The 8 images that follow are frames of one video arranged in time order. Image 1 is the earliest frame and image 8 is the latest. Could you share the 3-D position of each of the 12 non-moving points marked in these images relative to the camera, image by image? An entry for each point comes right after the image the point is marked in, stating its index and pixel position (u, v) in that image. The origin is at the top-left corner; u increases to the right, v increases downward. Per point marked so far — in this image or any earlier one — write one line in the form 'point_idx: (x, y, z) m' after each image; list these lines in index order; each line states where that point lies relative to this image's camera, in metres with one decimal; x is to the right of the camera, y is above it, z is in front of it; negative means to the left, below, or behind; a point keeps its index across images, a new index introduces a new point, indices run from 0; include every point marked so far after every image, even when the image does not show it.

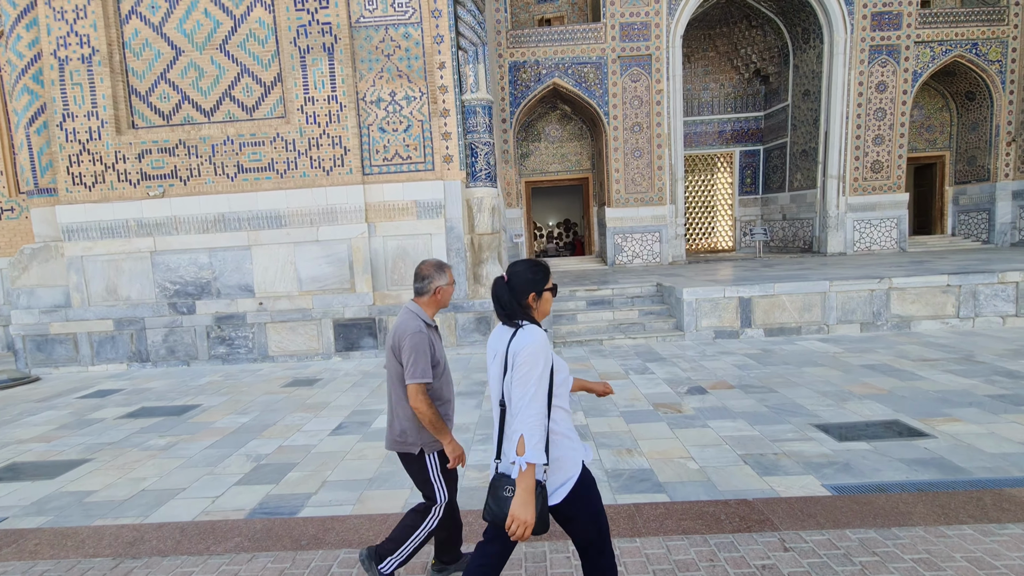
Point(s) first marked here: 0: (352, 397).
0: (-1.3, -0.9, +3.9) m
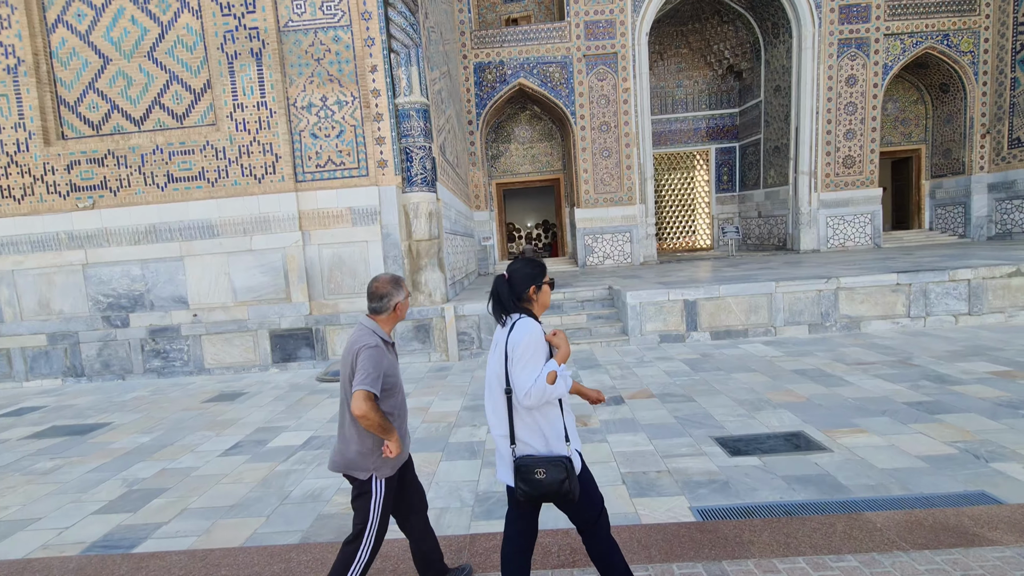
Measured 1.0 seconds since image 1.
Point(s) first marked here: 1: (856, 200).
0: (-1.9, -1.0, +3.8) m
1: (+6.8, +1.7, +9.8) m
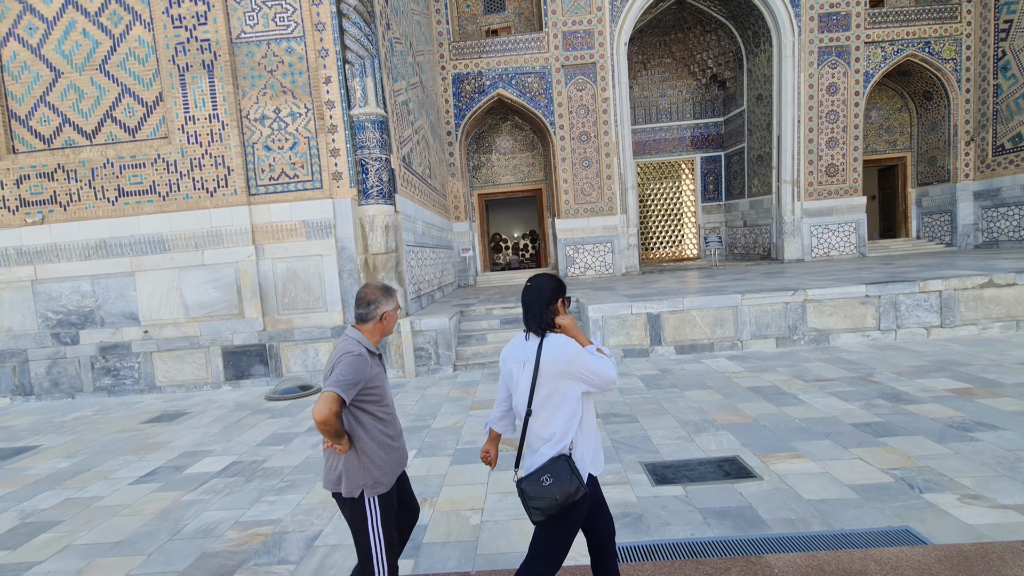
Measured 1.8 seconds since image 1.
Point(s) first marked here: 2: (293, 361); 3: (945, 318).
0: (-2.3, -1.1, +3.7) m
1: (+6.4, +1.6, +9.7) m
2: (-2.2, -0.7, +5.0) m
3: (+4.3, -0.3, +4.9) m
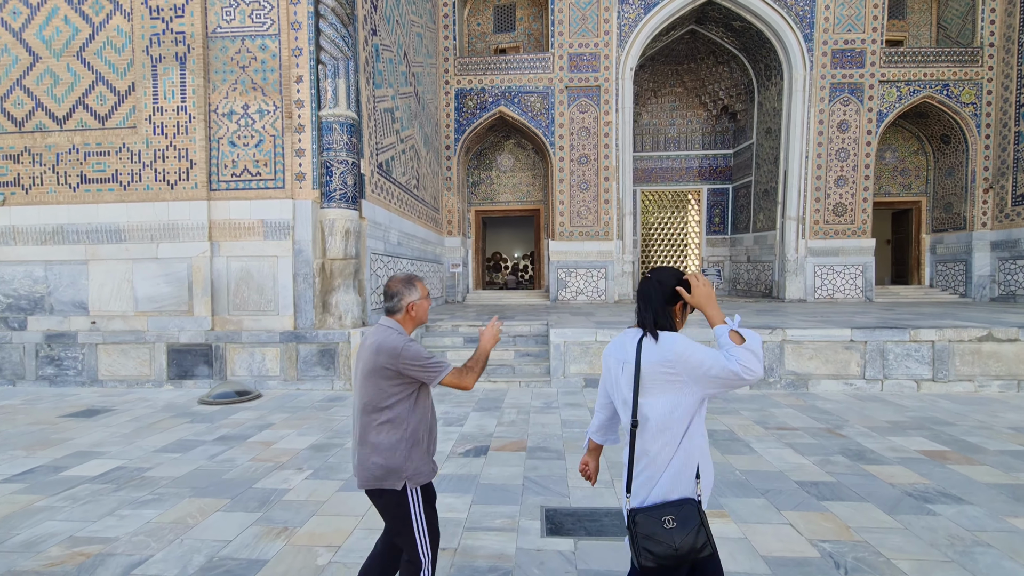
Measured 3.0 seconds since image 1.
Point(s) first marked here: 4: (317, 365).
0: (-2.8, -1.0, +3.4) m
1: (+6.2, +0.7, +9.3) m
2: (-2.7, -0.7, +4.8) m
3: (+3.8, -0.7, +4.5) m
4: (-1.9, -0.7, +4.8) m
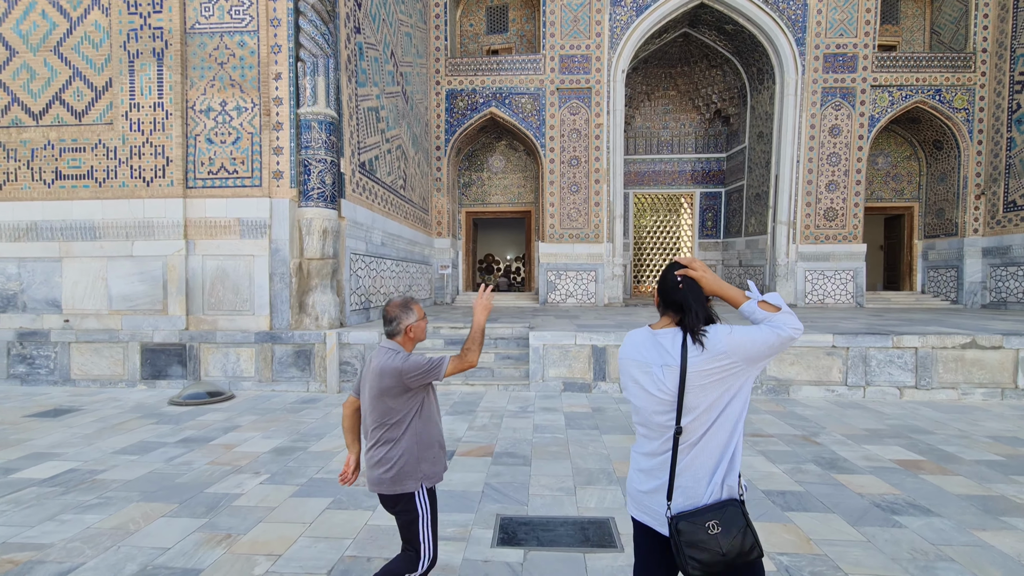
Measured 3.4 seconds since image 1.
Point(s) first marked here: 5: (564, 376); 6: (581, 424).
0: (-3.0, -1.0, +3.4) m
1: (+6.0, +0.6, +9.2) m
2: (-2.9, -0.7, +4.7) m
3: (+3.6, -0.8, +4.4) m
4: (-2.1, -0.7, +4.7) m
5: (+0.5, -0.8, +4.6) m
6: (+0.5, -1.0, +3.7) m
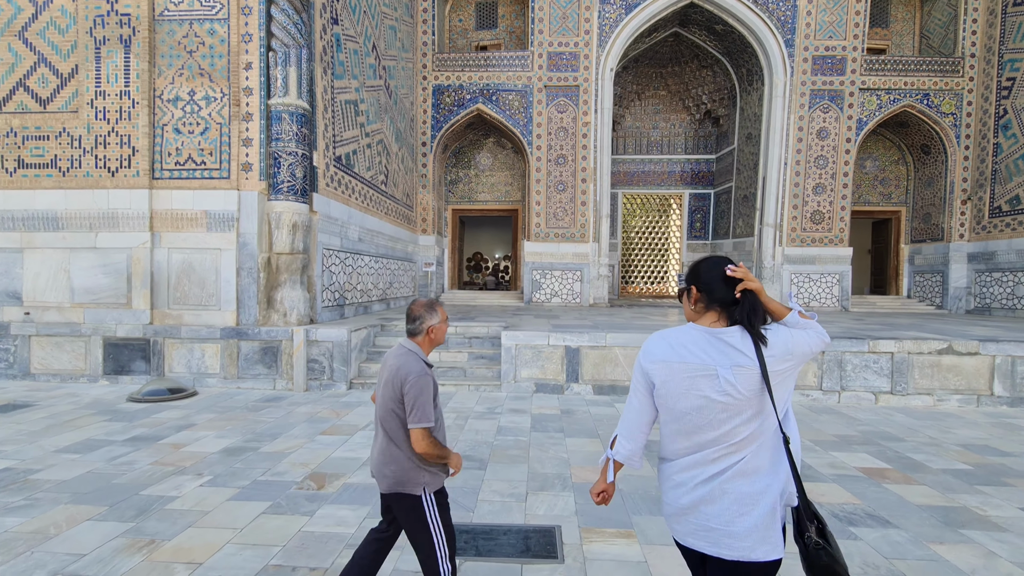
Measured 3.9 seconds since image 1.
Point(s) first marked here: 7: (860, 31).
0: (-3.3, -0.9, +3.3) m
1: (+5.8, +0.6, +9.2) m
2: (-3.1, -0.7, +4.6) m
3: (+3.4, -0.8, +4.4) m
4: (-2.3, -0.7, +4.6) m
5: (+0.2, -0.8, +4.6) m
6: (+0.3, -1.0, +3.6) m
7: (+6.3, +4.6, +9.0) m
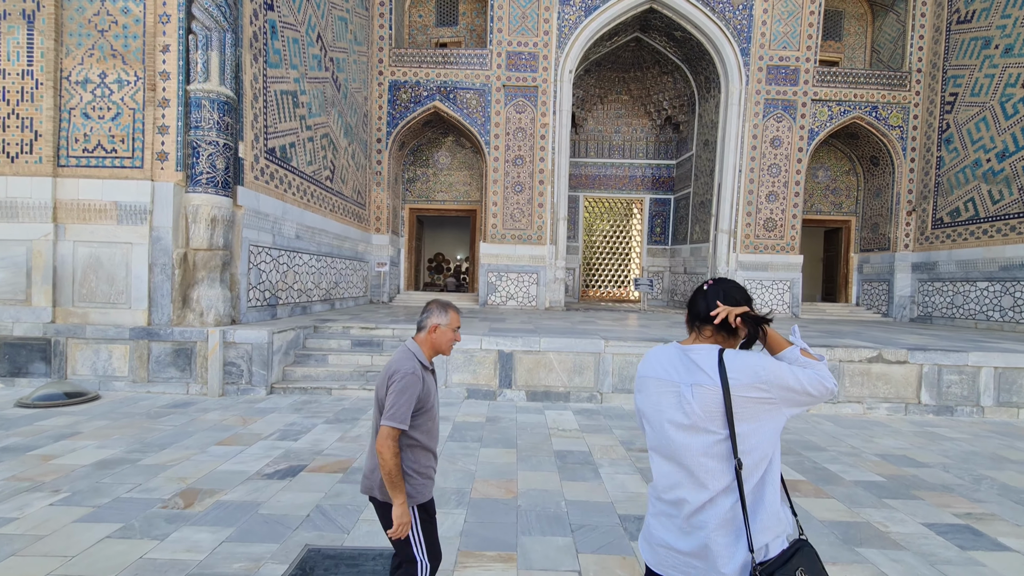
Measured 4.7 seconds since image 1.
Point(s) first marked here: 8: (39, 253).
0: (-3.8, -0.9, +2.9) m
1: (+4.9, +0.4, +9.3) m
2: (-3.7, -0.6, +4.3) m
3: (+2.8, -0.9, +4.4) m
4: (-2.9, -0.7, +4.3) m
5: (-0.4, -0.8, +4.4) m
6: (-0.3, -1.0, +3.4) m
7: (+5.5, +4.5, +9.1) m
8: (-4.1, +0.3, +4.3) m
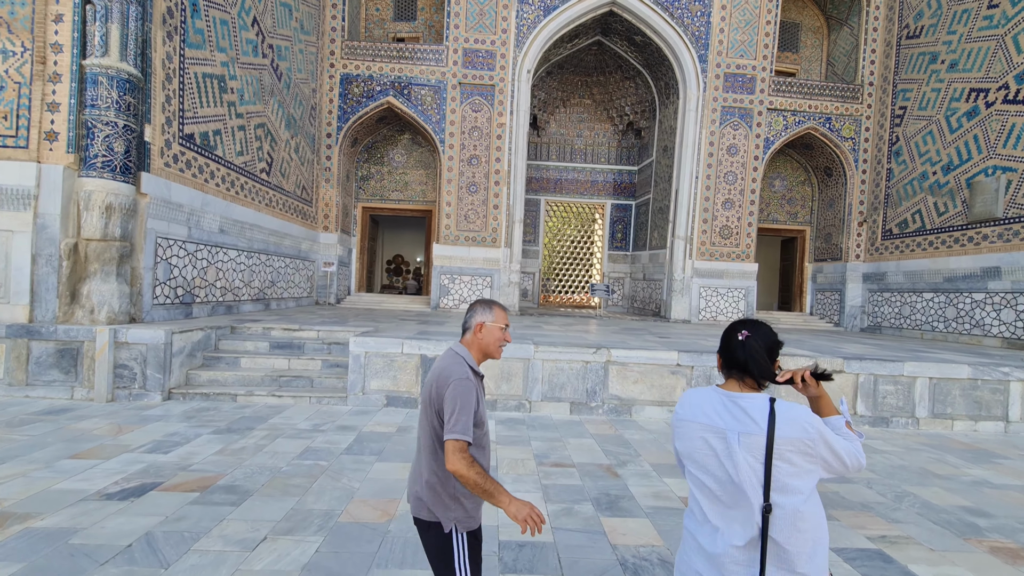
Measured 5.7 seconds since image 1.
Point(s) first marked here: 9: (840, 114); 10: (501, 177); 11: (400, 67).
0: (-4.4, -0.8, +2.5) m
1: (+4.1, +0.3, +9.3) m
2: (-4.3, -0.6, +3.8) m
3: (+2.1, -1.0, +4.2) m
4: (-3.6, -0.6, +3.9) m
5: (-1.0, -0.8, +4.1) m
6: (-0.9, -1.0, +3.1) m
7: (+4.8, +4.4, +9.2) m
8: (-4.7, +0.4, +3.8) m
9: (+6.2, +3.3, +9.4) m
10: (-0.2, +2.0, +9.0) m
11: (-2.0, +4.0, +9.0) m
